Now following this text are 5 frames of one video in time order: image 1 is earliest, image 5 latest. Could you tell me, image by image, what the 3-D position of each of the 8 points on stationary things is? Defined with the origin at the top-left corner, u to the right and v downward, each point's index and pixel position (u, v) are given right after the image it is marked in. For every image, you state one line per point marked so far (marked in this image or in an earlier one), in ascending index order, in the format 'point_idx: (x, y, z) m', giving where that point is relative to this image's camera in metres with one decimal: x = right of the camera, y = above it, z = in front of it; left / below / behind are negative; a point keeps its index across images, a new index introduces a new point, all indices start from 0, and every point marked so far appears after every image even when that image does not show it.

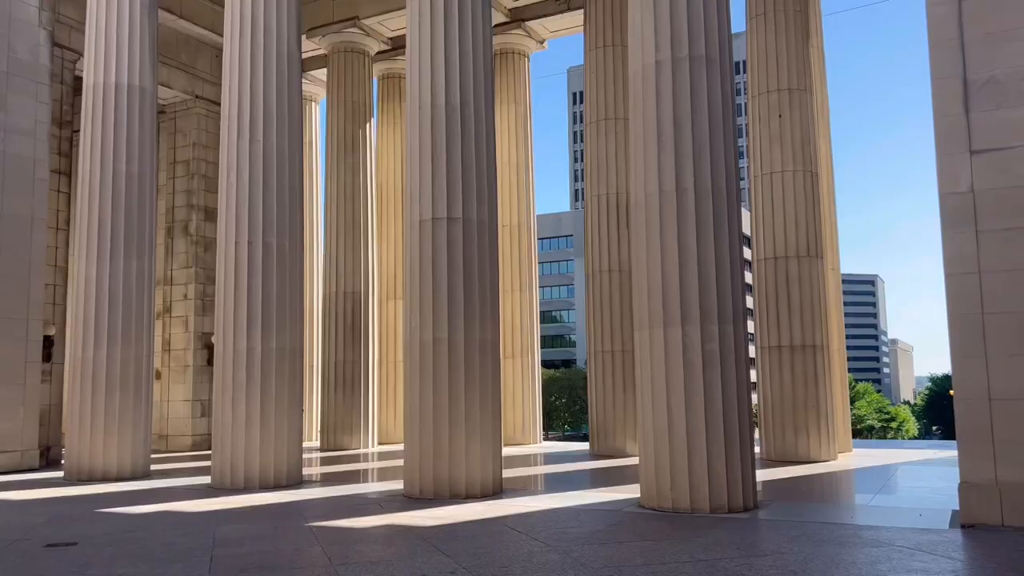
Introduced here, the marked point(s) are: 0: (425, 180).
0: (-1.9, +2.3, +17.2) m
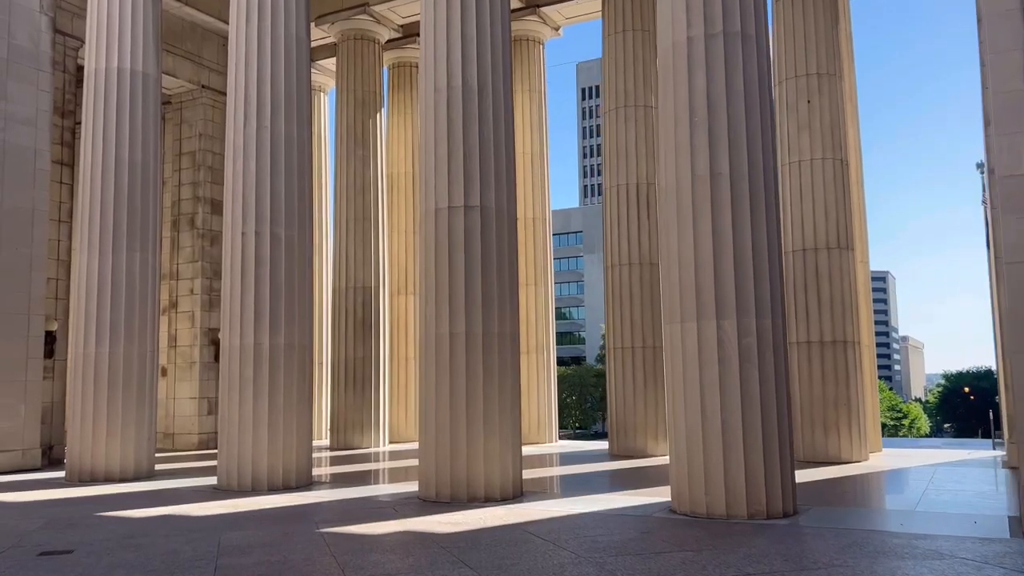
0: (-1.4, +2.5, +16.4) m
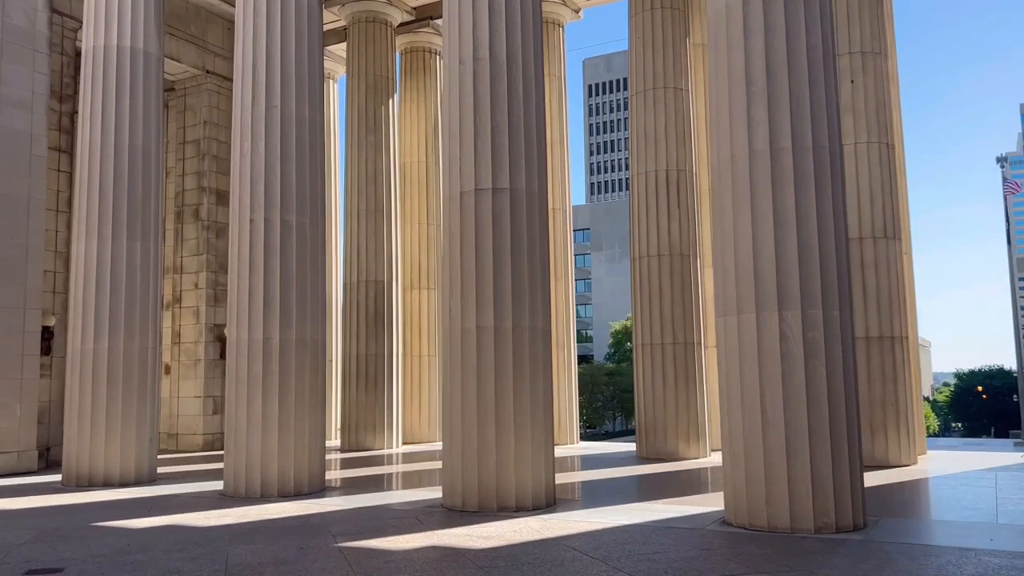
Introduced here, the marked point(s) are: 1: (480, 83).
0: (-0.9, +2.7, +15.0) m
1: (-0.6, +3.8, +15.1) m
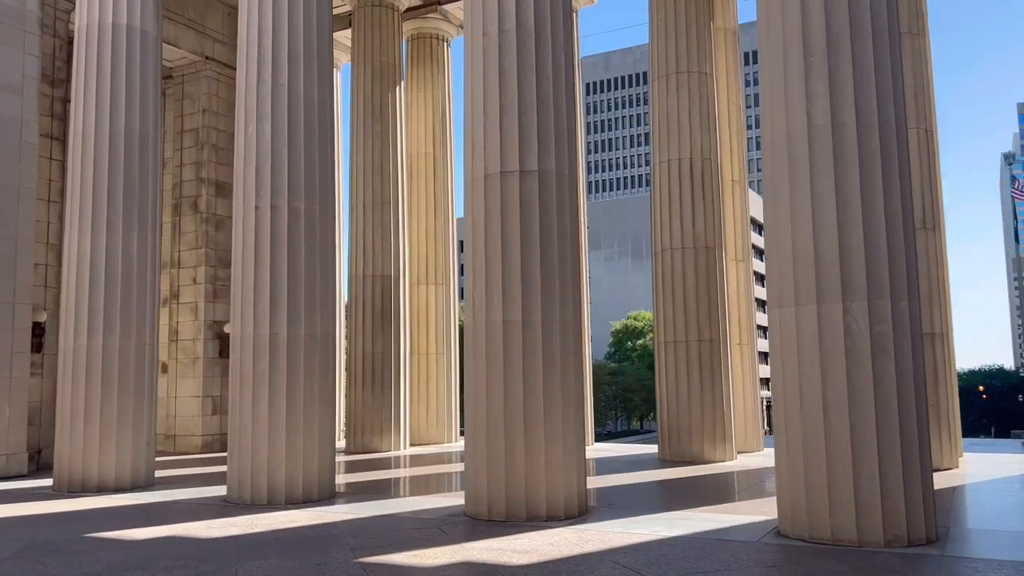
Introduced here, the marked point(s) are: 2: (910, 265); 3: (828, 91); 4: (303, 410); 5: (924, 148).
0: (-0.4, +2.8, +13.9) m
1: (-0.1, +4.0, +14.0) m
2: (+5.5, +0.3, +11.1) m
3: (+4.4, +2.8, +11.3) m
4: (-4.1, -2.4, +15.8) m
5: (+10.1, +3.4, +19.9) m
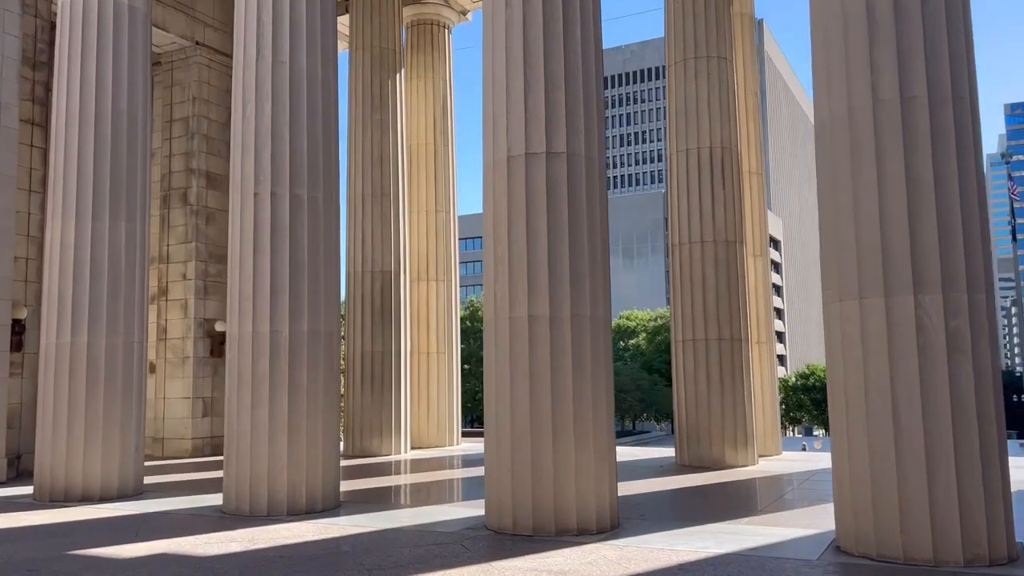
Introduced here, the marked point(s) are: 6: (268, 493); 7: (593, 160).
0: (0.0, +2.9, +12.8) m
1: (+0.3, +4.1, +12.8) m
2: (+5.9, +0.4, +10.1) m
3: (+4.8, +2.9, +10.2) m
4: (-3.7, -2.3, +14.6) m
5: (+10.4, +3.5, +18.9) m
6: (-4.3, -3.6, +14.3) m
7: (+1.3, +2.0, +12.9) m
